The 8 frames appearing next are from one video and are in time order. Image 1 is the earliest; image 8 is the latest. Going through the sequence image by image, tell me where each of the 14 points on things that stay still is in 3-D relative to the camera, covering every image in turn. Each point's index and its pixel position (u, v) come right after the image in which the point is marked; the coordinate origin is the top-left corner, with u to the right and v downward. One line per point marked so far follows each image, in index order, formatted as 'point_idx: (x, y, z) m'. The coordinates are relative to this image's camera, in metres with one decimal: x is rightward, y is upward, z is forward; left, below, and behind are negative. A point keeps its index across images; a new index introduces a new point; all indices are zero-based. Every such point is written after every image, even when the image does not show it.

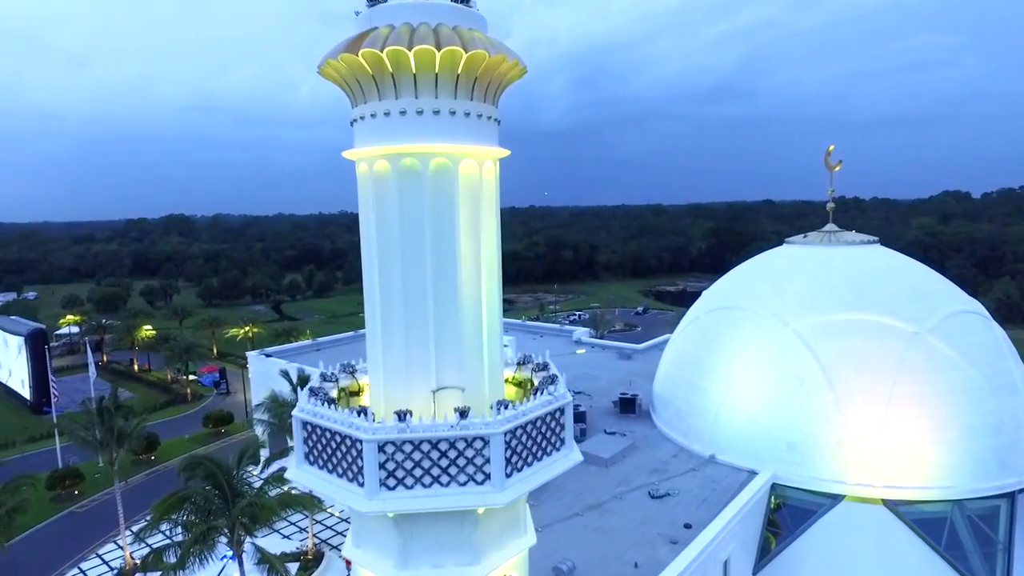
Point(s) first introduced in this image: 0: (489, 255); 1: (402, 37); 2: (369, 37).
0: (-0.3, +0.3, +6.7) m
1: (-1.0, +2.4, +5.9) m
2: (-1.4, +2.4, +5.9) m
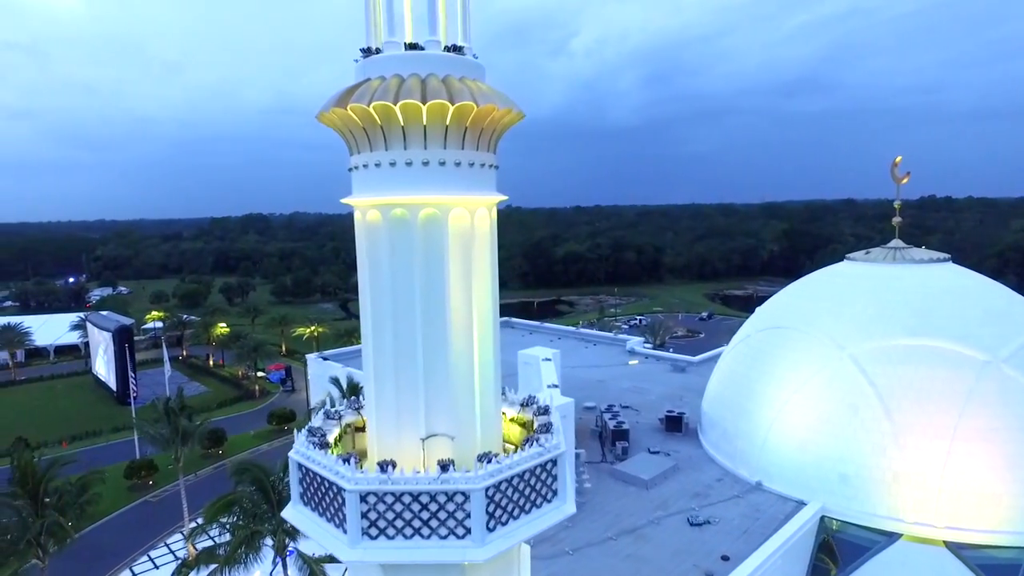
0: (-0.3, -0.2, +6.7) m
1: (-1.2, +1.9, +5.9) m
2: (-1.5, +1.9, +6.0) m
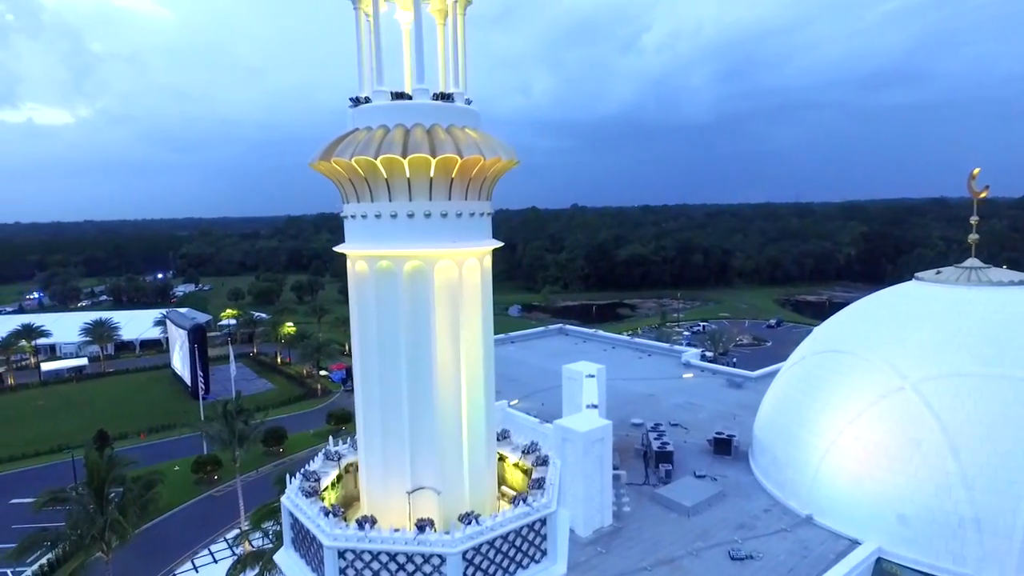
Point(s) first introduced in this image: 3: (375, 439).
0: (-0.4, -0.7, +6.5) m
1: (-1.3, +1.3, +5.8) m
2: (-1.6, +1.4, +6.0) m
3: (-1.4, -1.5, +6.4) m
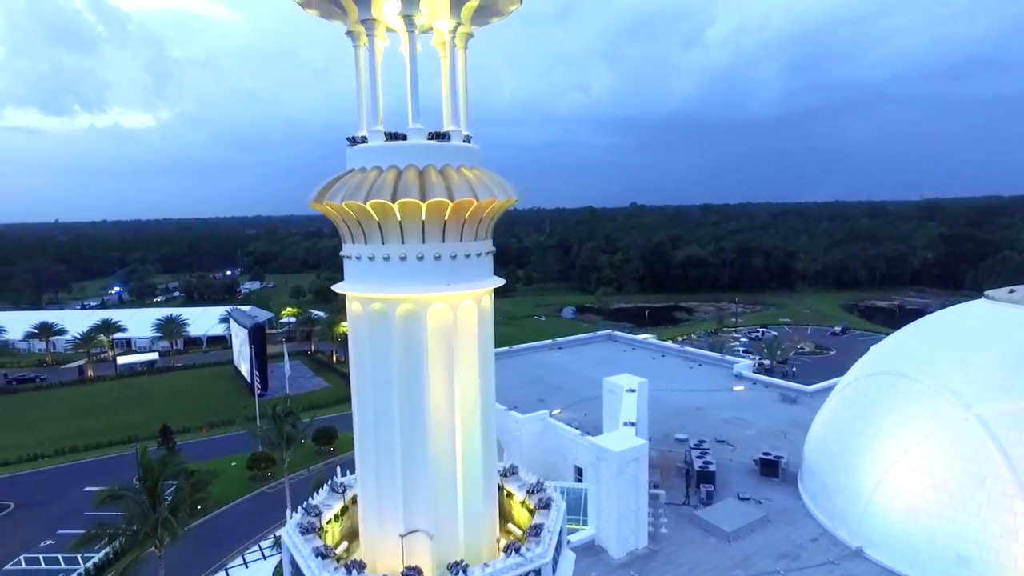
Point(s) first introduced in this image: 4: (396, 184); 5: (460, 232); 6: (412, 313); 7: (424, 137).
0: (-0.5, -1.1, +6.4) m
1: (-1.4, +0.9, +5.8) m
2: (-1.7, +1.0, +5.9) m
3: (-1.5, -2.0, +6.4) m
4: (-1.1, +1.0, +5.8) m
5: (-0.5, +0.6, +6.1) m
6: (-1.0, -0.2, +6.1) m
7: (-0.9, +1.5, +6.1) m
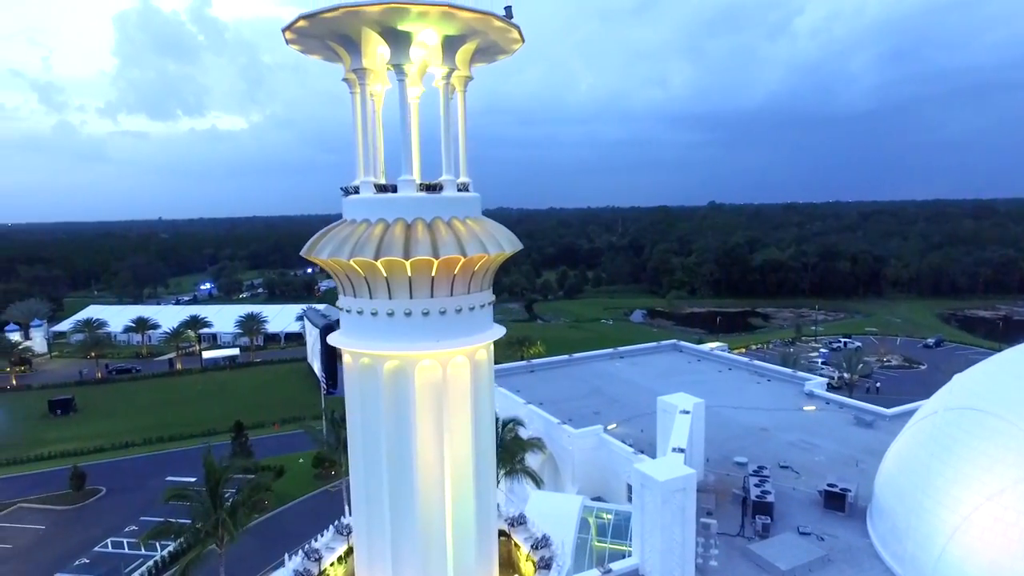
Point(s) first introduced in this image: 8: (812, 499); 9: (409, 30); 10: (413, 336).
0: (-0.5, -1.6, +6.2) m
1: (-1.5, +0.4, +5.7) m
2: (-1.7, +0.5, +5.9) m
3: (-1.5, -2.5, +6.3) m
4: (-1.2, +0.4, +5.6) m
5: (-0.6, 0.0, +5.9) m
6: (-1.1, -0.8, +5.9) m
7: (-0.9, +1.0, +5.9) m
8: (+9.1, -6.4, +19.1) m
9: (-0.9, +2.3, +5.6) m
10: (-0.9, -0.4, +5.8) m
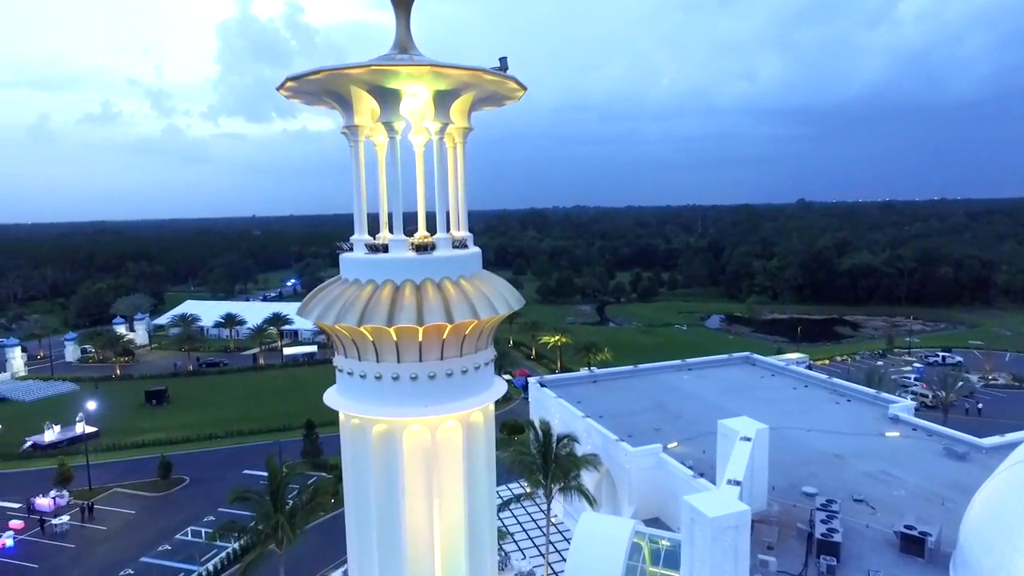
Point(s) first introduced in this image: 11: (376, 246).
0: (-0.6, -2.2, +6.0) m
1: (-1.5, -0.1, +5.6) m
2: (-1.8, -0.1, +5.8) m
3: (-1.6, -3.0, +6.2) m
4: (-1.3, -0.1, +5.5) m
5: (-0.6, -0.6, +5.7) m
6: (-1.1, -1.3, +5.8) m
7: (-1.0, +0.4, +5.8) m
8: (+10.5, -7.1, +17.6) m
9: (-1.0, +1.7, +5.4) m
10: (-1.0, -1.0, +5.7) m
11: (-1.3, +0.4, +5.8) m
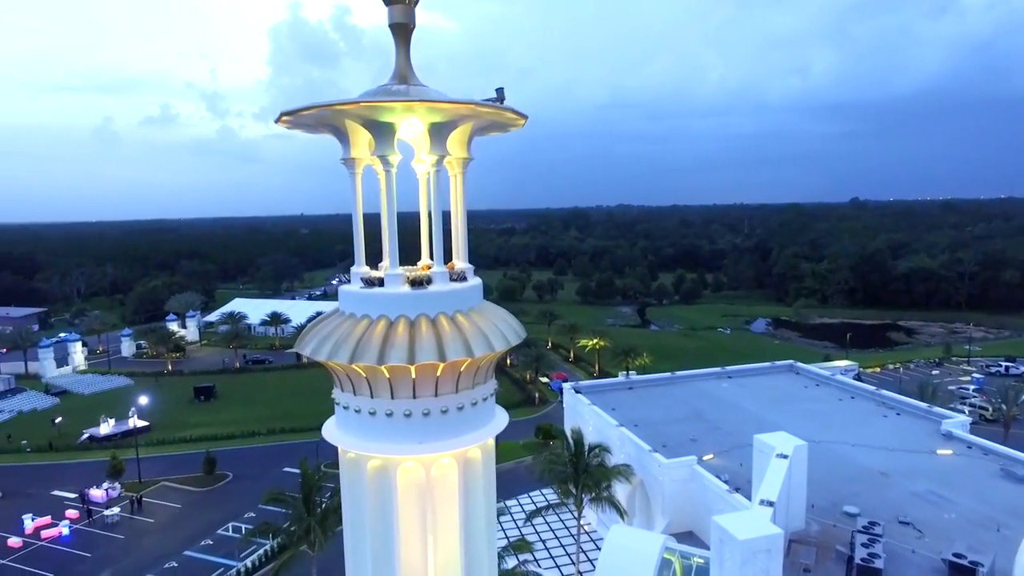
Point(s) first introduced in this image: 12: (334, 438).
0: (-0.6, -2.5, +5.9) m
1: (-1.6, -0.5, +5.5) m
2: (-1.8, -0.4, +5.8) m
3: (-1.6, -3.3, +6.2) m
4: (-1.3, -0.4, +5.4) m
5: (-0.7, -0.9, +5.6) m
6: (-1.2, -1.6, +5.7) m
7: (-1.0, +0.1, +5.7) m
8: (+11.3, -7.4, +16.7) m
9: (-1.0, +1.4, +5.3) m
10: (-1.0, -1.3, +5.6) m
11: (-1.3, +0.1, +5.7) m
12: (-1.7, -1.4, +6.0) m
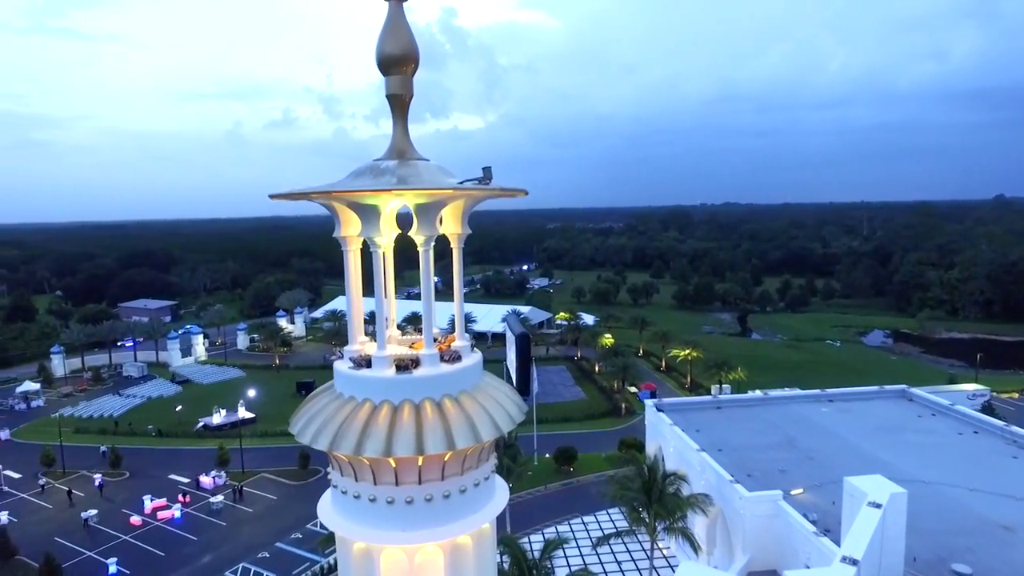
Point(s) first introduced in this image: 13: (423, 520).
0: (-0.7, -3.3, +5.6) m
1: (-1.7, -1.2, +5.4) m
2: (-1.9, -1.1, +5.7) m
3: (-1.6, -4.0, +6.1) m
4: (-1.4, -1.2, +5.3) m
5: (-0.8, -1.6, +5.4) m
6: (-1.3, -2.4, +5.6) m
7: (-1.0, -0.6, +5.5) m
8: (+12.7, -8.3, +14.5) m
9: (-1.1, +0.7, +5.1) m
10: (-1.1, -2.0, +5.4) m
11: (-1.3, -0.6, +5.6) m
12: (-1.7, -2.1, +5.9) m
13: (-0.8, -2.0, +5.4) m
